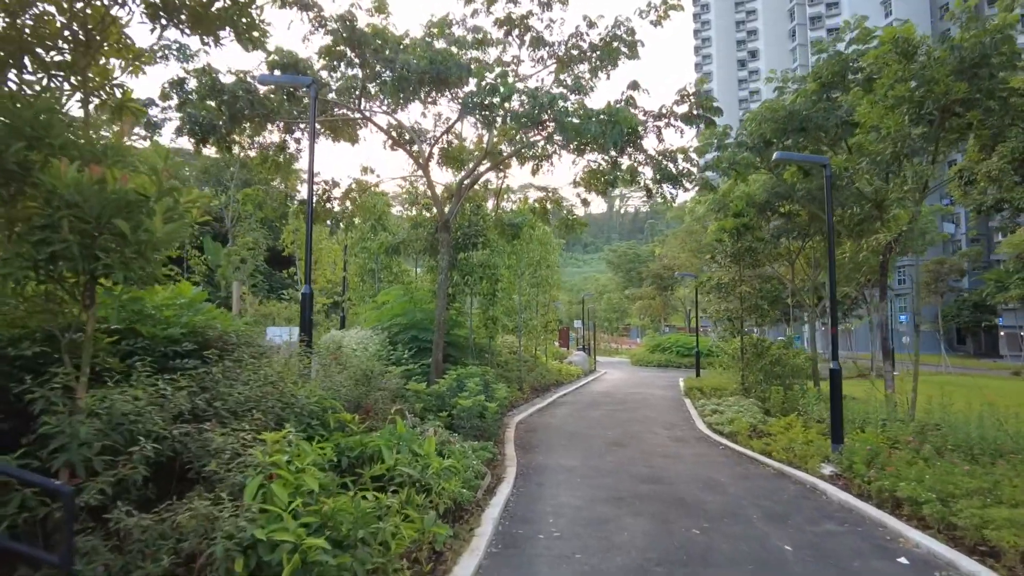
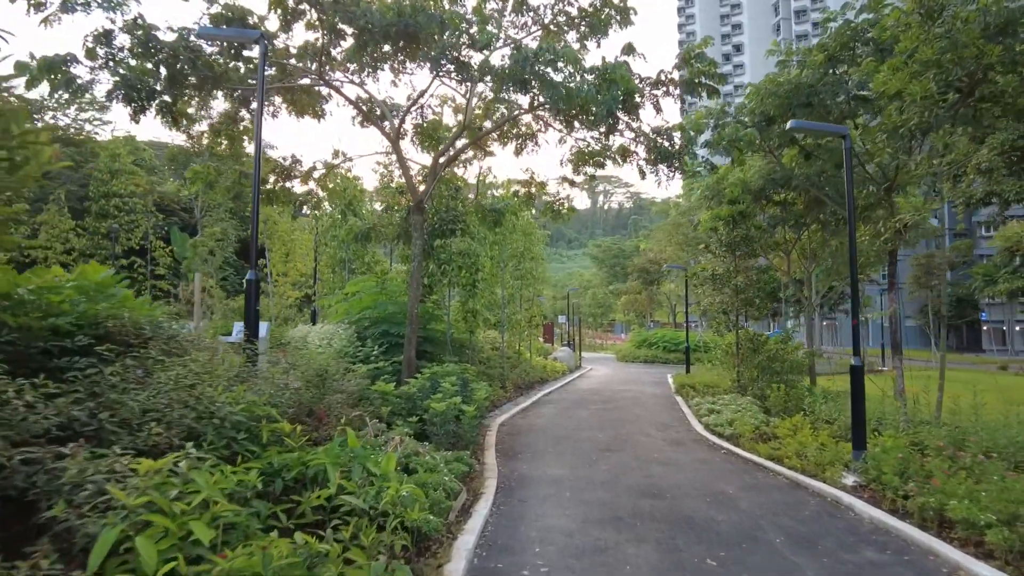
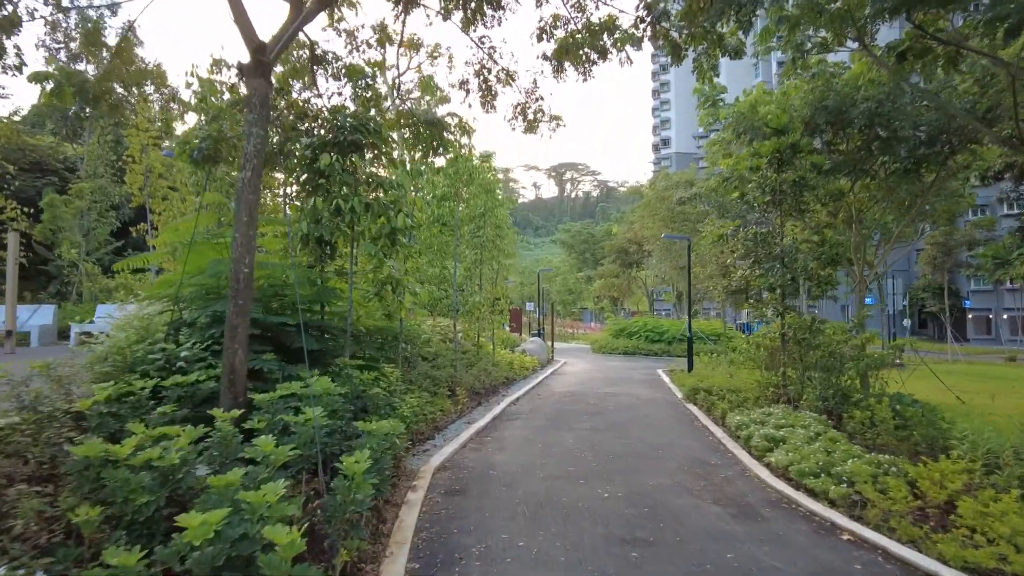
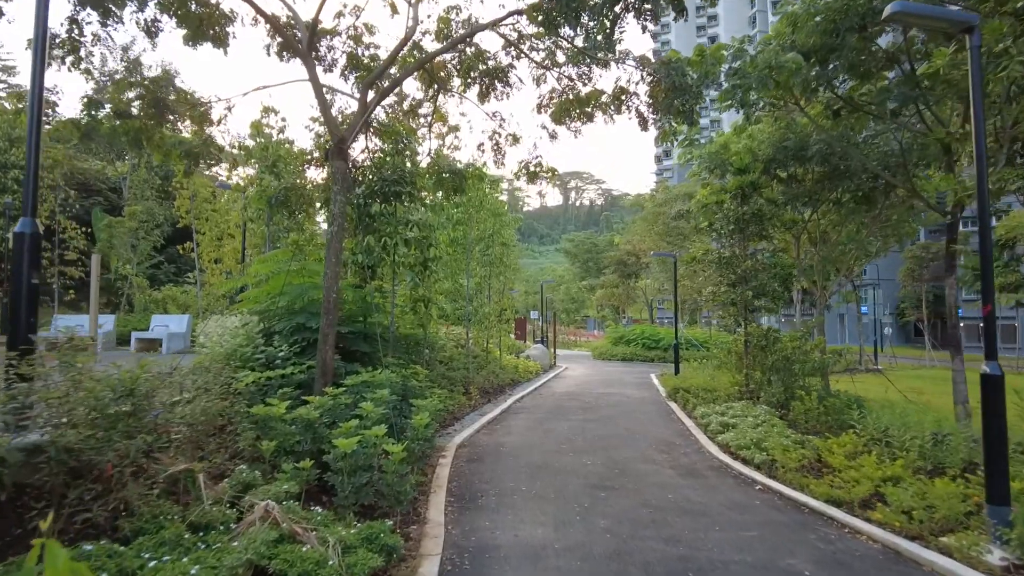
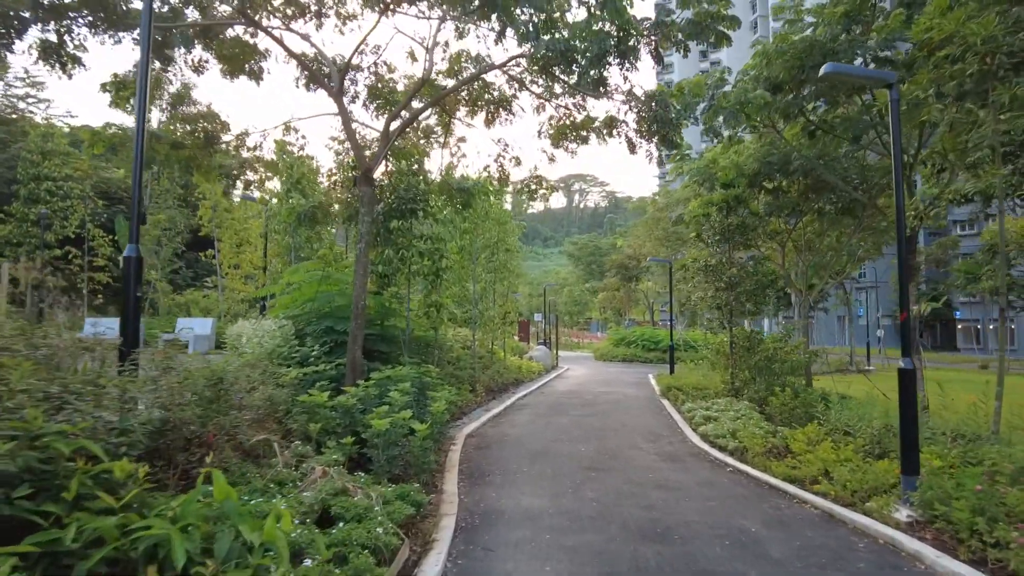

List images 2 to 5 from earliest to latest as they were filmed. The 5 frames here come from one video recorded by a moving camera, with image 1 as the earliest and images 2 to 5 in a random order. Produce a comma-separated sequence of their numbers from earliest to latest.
2, 5, 4, 3
